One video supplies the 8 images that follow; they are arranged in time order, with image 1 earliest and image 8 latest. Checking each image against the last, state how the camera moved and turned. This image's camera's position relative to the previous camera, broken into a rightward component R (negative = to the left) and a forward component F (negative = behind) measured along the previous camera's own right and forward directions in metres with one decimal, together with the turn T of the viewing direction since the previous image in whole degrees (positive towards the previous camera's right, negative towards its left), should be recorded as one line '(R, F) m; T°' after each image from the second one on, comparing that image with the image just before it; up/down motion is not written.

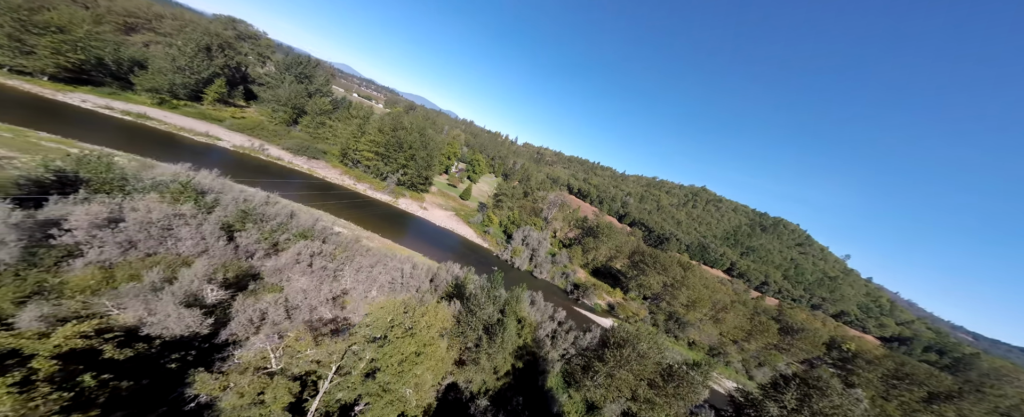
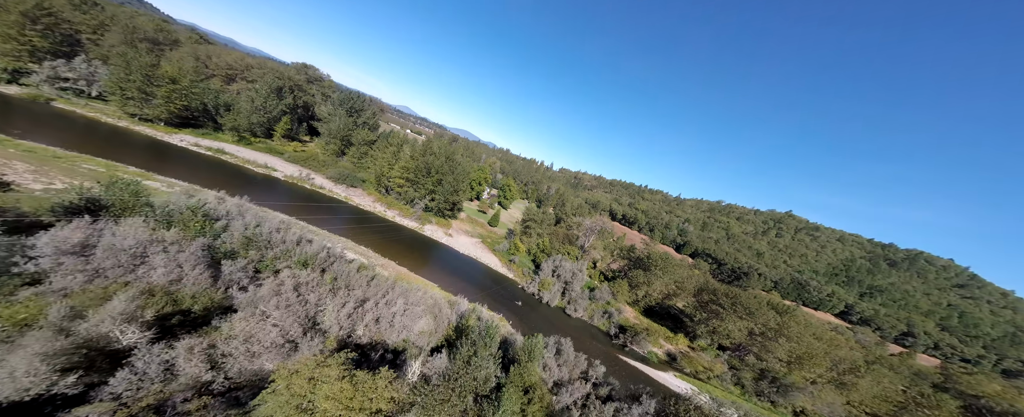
(+2.4, +4.1) m; -10°
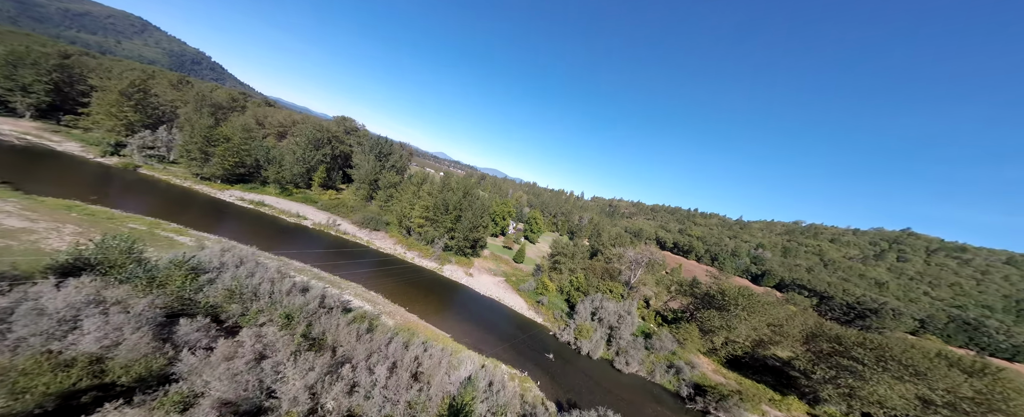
(+1.9, +4.2) m; -8°
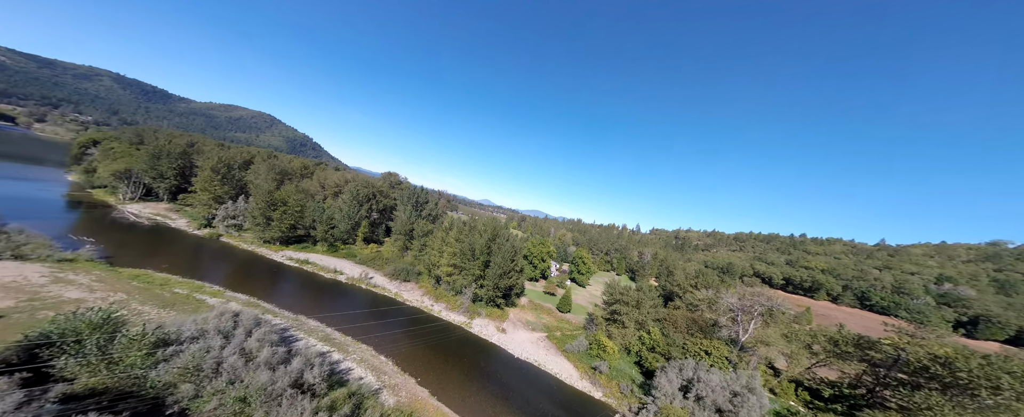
(+2.7, +5.8) m; -11°
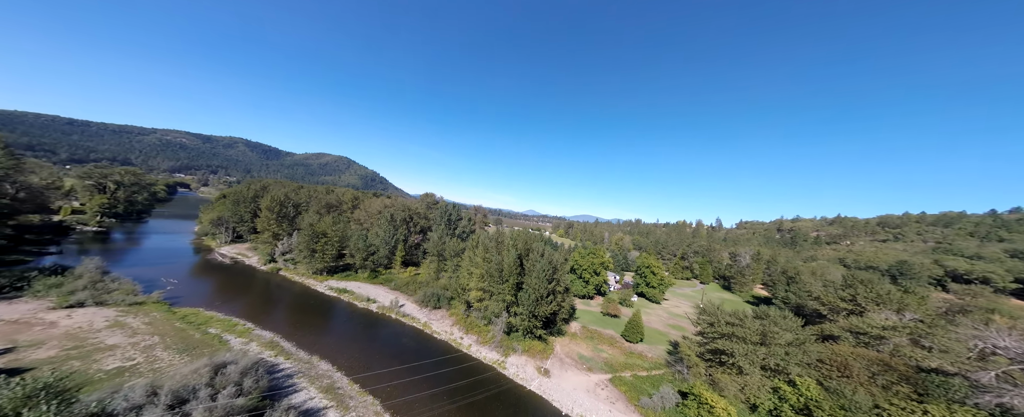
(+2.9, +7.1) m; -12°
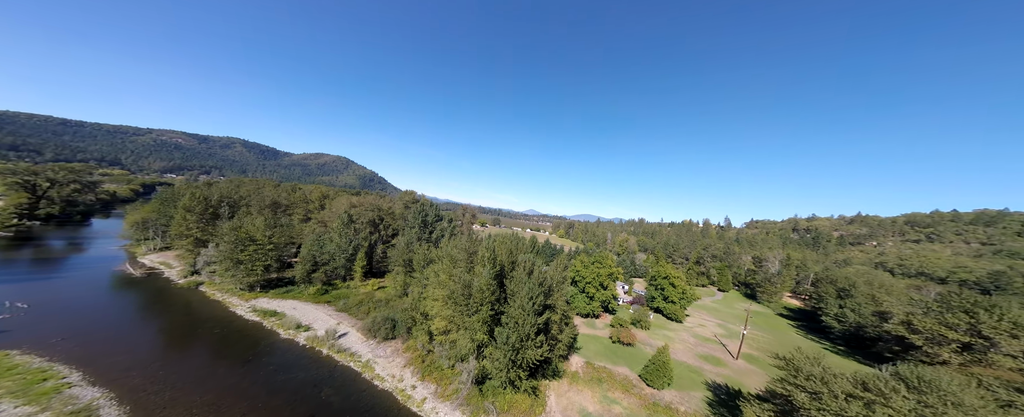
(+2.4, +9.7) m; 0°
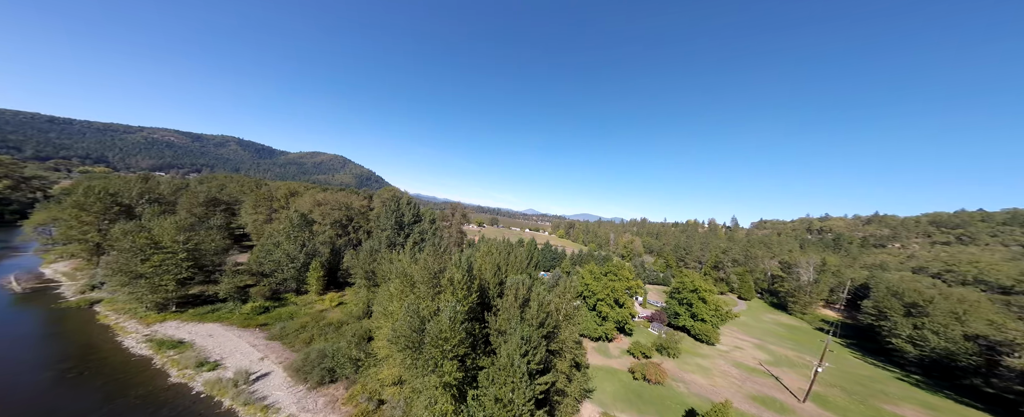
(+0.8, +8.2) m; 0°
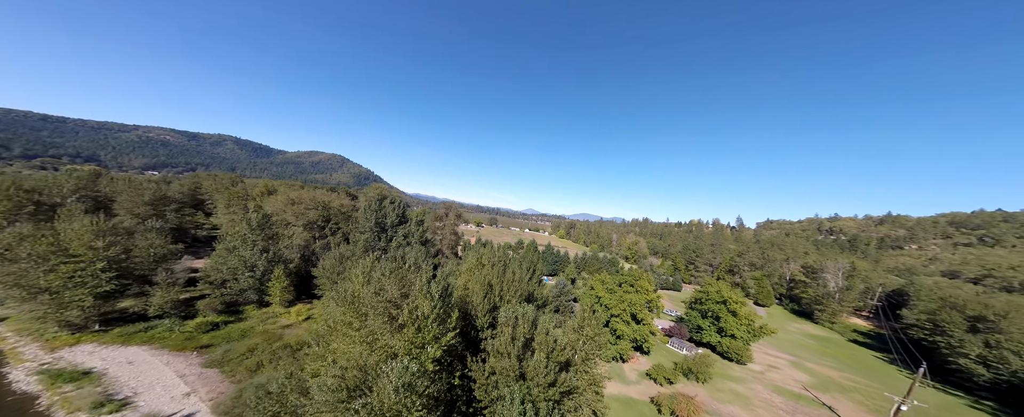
(+0.1, +5.0) m; 0°
